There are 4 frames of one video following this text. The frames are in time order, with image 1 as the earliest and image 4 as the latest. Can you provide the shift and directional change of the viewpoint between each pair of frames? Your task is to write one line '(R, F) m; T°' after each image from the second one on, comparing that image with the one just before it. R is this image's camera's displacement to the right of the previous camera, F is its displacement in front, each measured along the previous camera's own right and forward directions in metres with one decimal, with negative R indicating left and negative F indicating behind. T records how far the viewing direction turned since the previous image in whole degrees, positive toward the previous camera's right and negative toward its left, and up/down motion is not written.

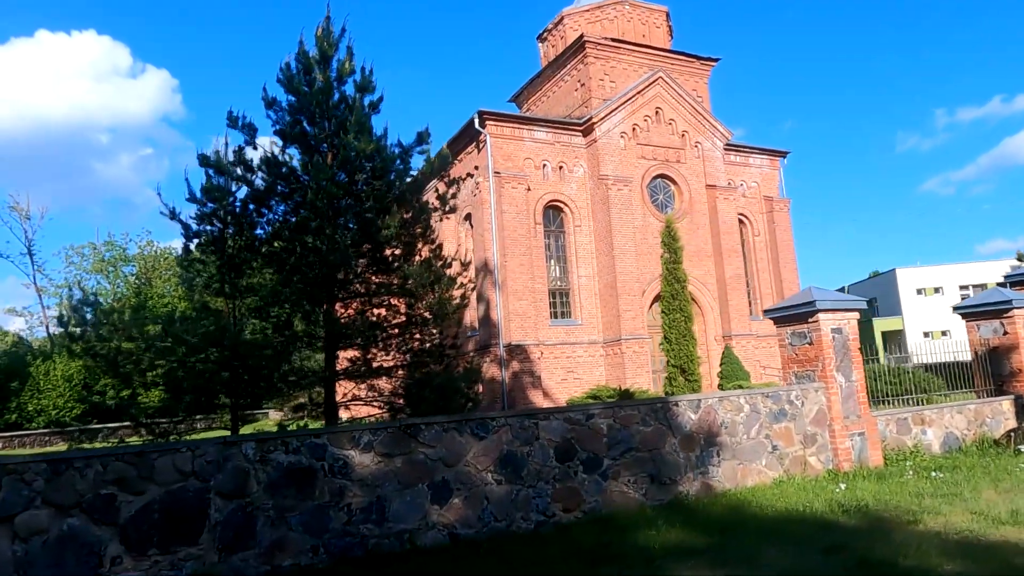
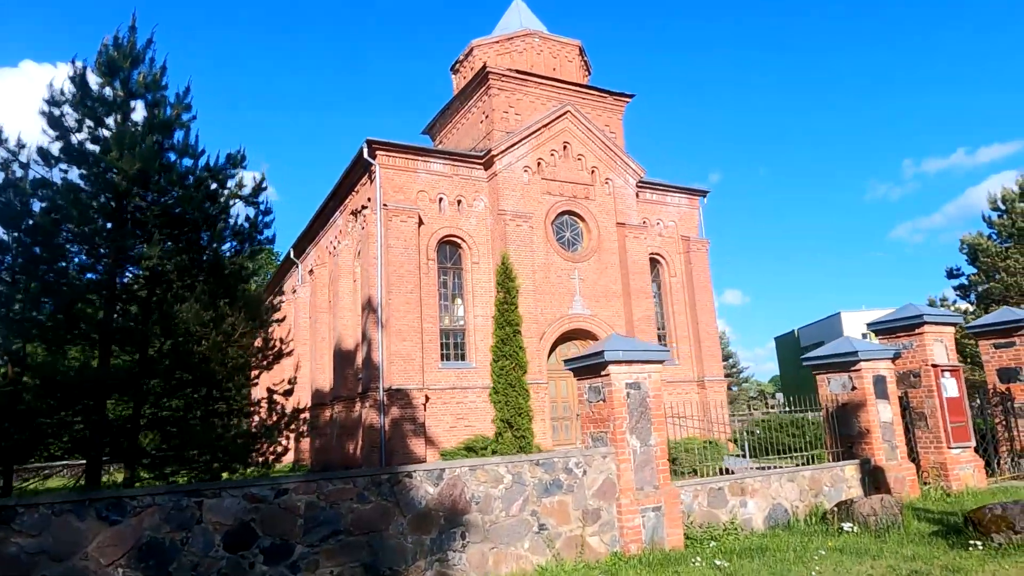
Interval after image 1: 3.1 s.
(+2.5, +1.2) m; +2°
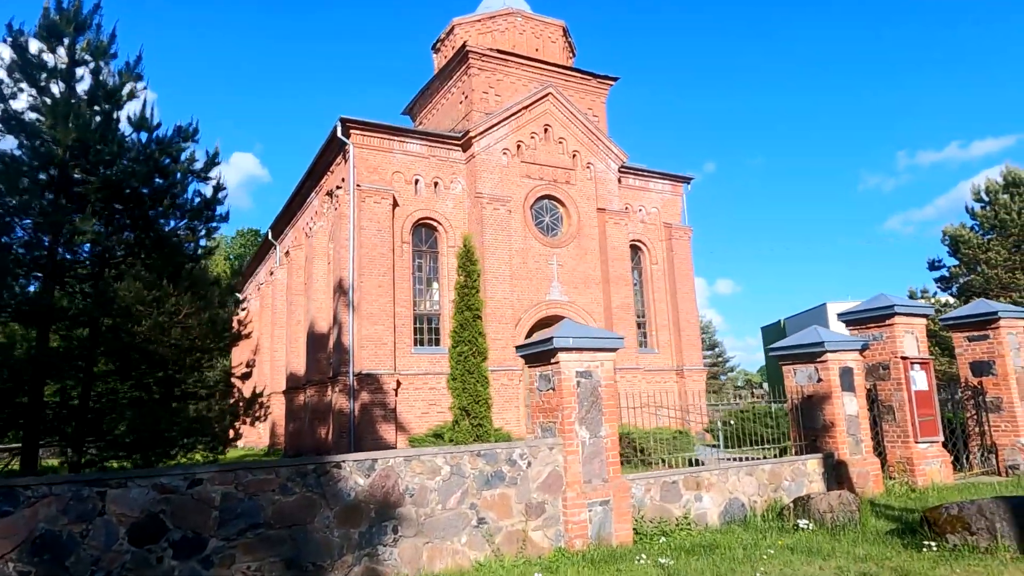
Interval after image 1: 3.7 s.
(+0.5, +0.4) m; +1°
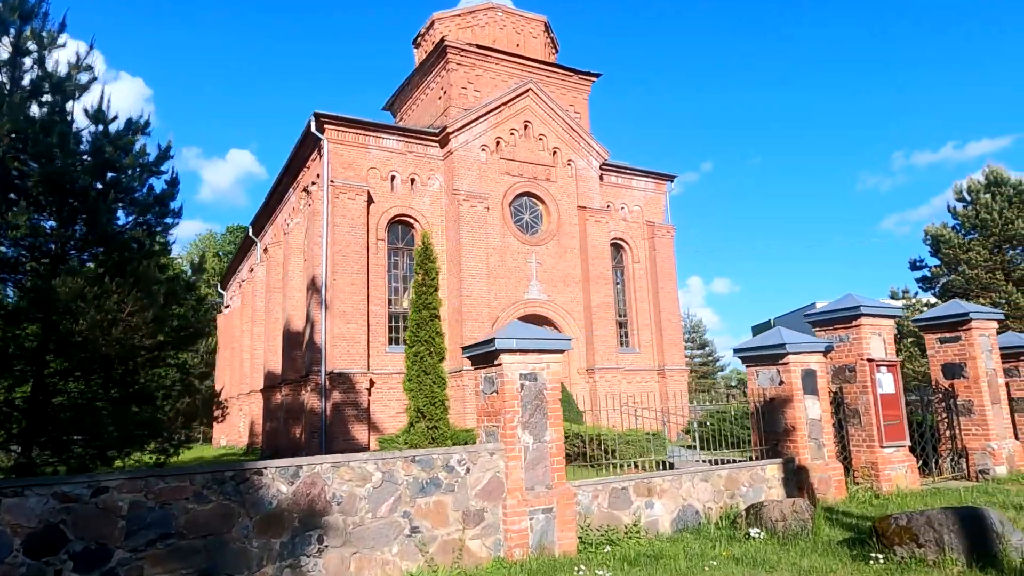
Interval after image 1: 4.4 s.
(+0.5, +0.3) m; 0°
